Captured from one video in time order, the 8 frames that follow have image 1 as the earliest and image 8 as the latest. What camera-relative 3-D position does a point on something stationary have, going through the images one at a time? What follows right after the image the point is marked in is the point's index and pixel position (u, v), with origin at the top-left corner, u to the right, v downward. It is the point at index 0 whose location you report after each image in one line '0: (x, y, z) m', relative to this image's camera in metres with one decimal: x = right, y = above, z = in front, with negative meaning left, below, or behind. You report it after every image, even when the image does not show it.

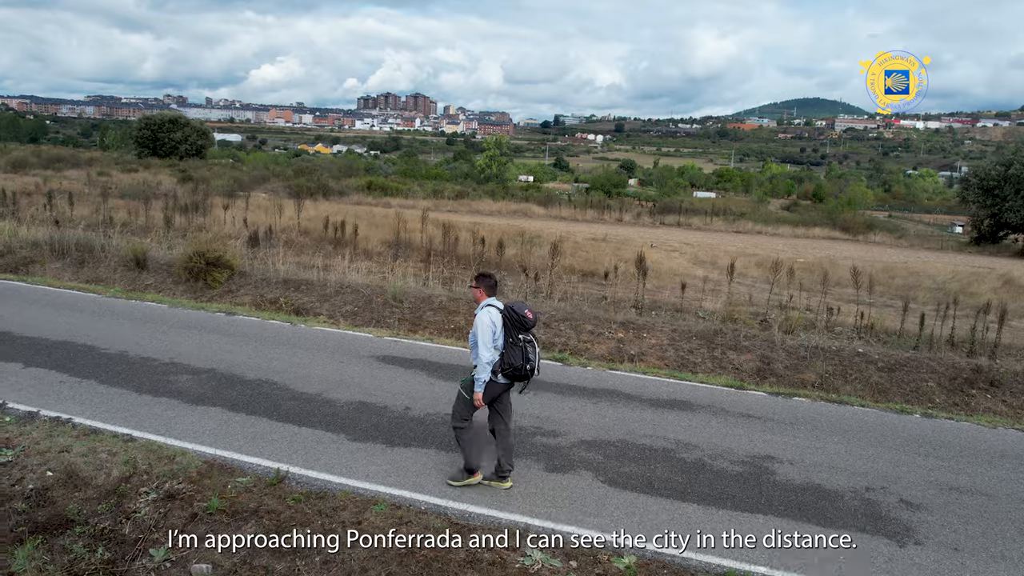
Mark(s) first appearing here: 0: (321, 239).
0: (-3.2, +0.8, +15.6) m
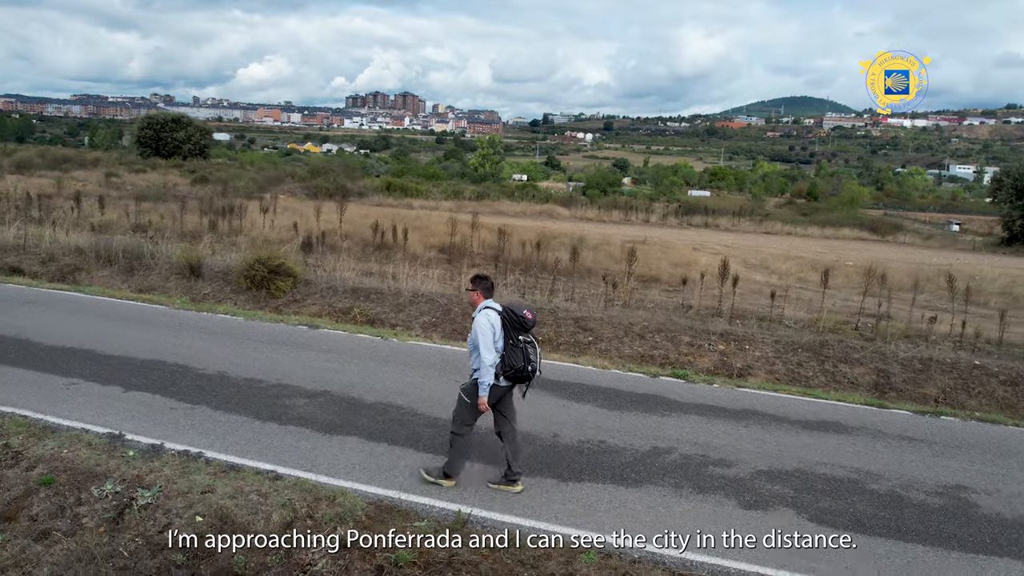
0: (-2.3, +0.7, +15.0) m
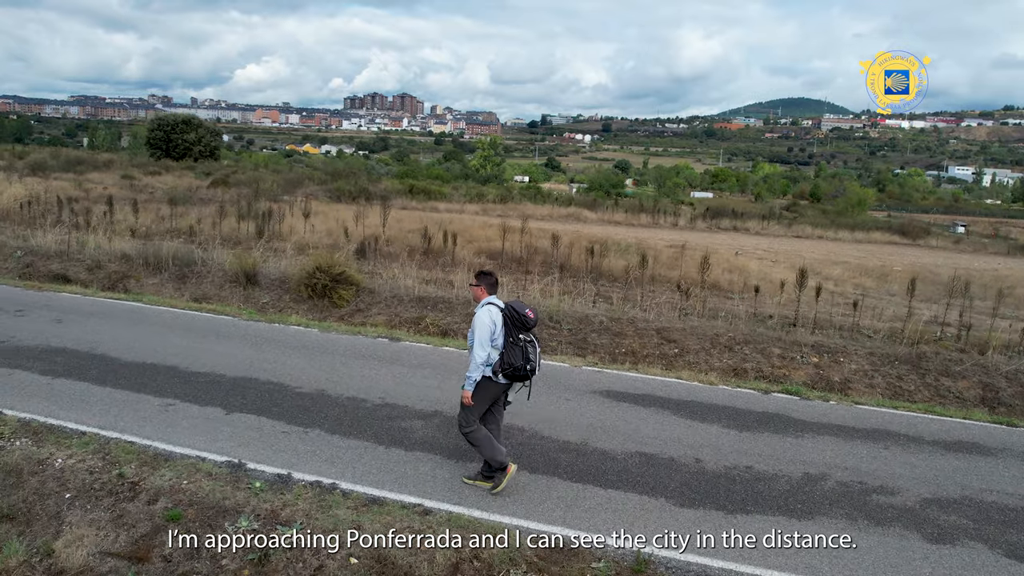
0: (-1.4, +0.6, +14.6) m
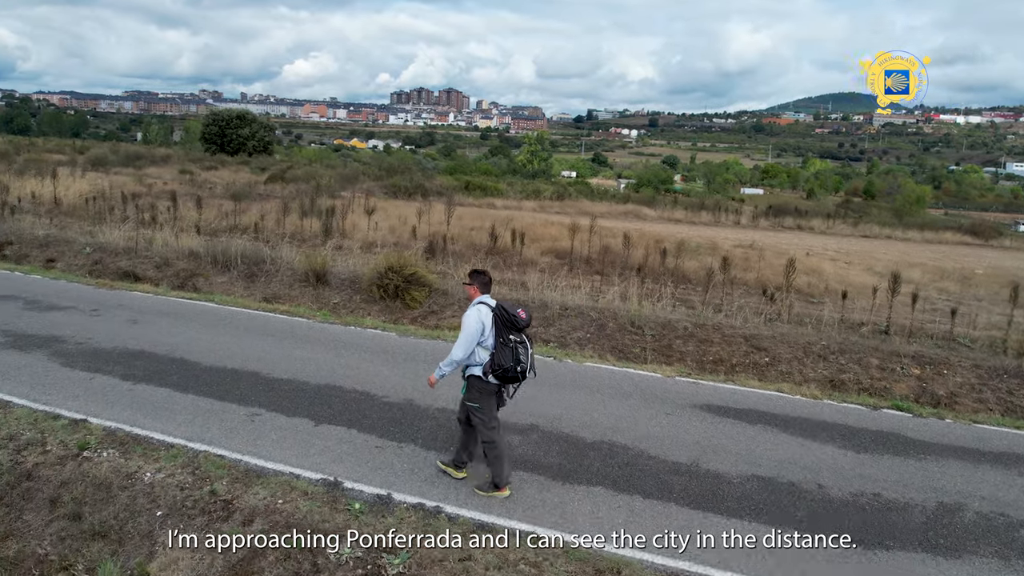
0: (-0.4, +0.6, +14.3) m
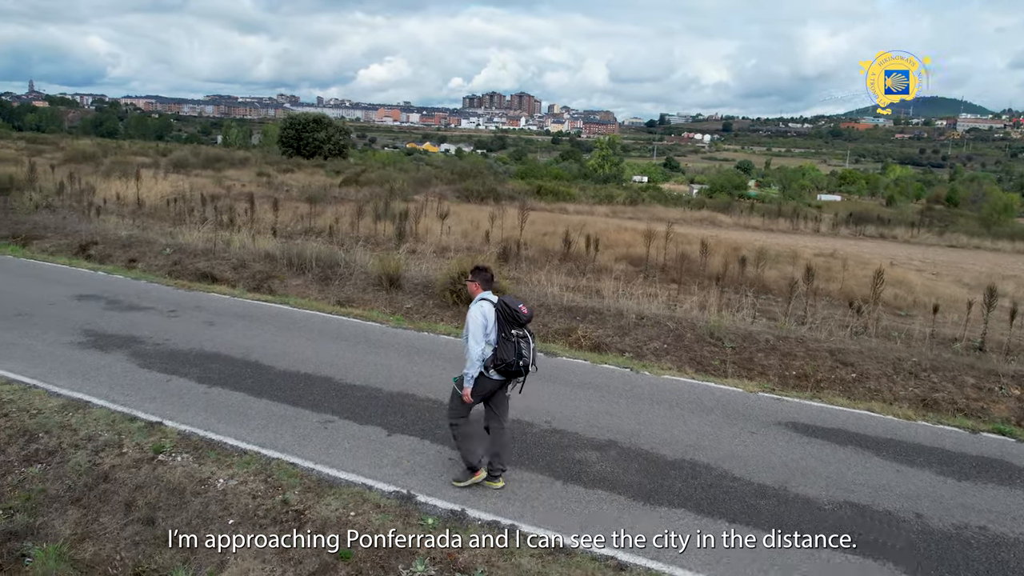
0: (+0.8, +0.5, +14.1) m
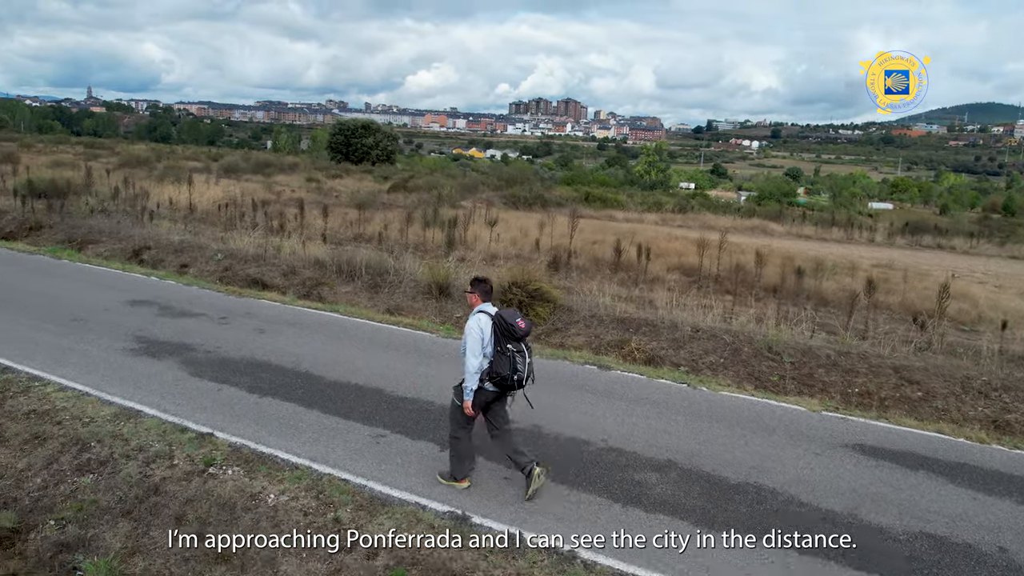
0: (+1.5, +0.4, +13.9) m
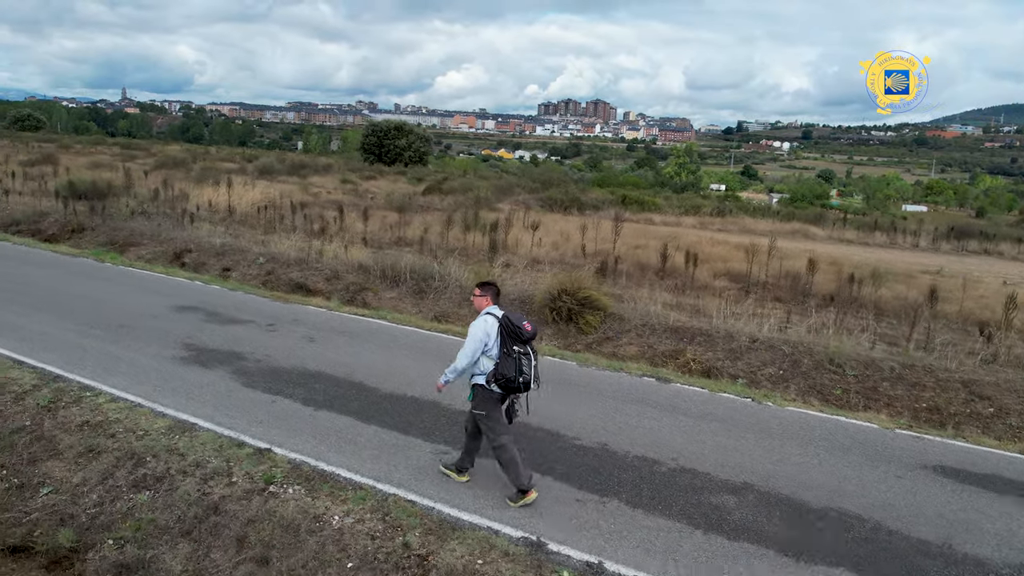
0: (+2.2, +0.3, +13.6) m
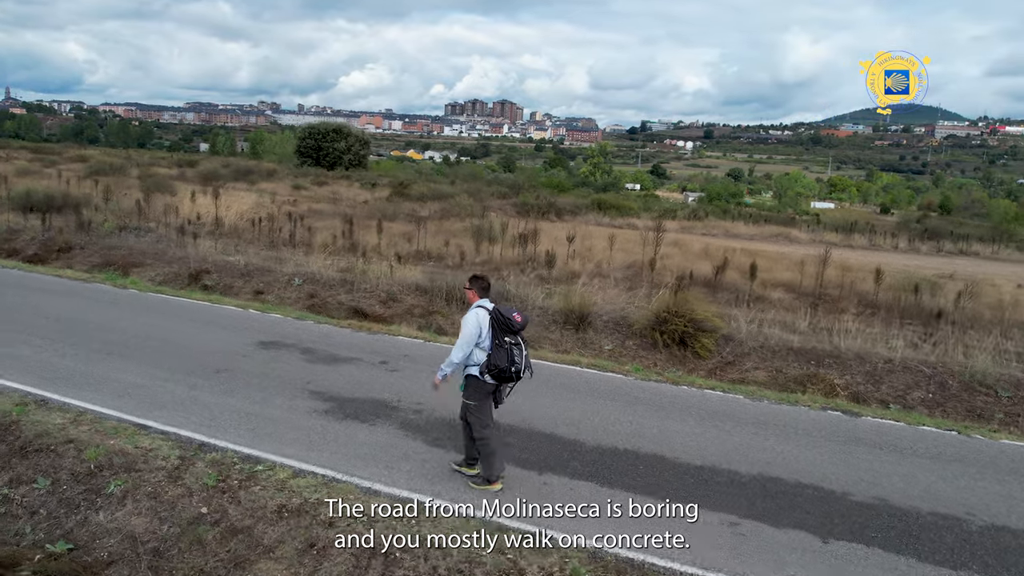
0: (+2.9, +0.1, +13.0) m
